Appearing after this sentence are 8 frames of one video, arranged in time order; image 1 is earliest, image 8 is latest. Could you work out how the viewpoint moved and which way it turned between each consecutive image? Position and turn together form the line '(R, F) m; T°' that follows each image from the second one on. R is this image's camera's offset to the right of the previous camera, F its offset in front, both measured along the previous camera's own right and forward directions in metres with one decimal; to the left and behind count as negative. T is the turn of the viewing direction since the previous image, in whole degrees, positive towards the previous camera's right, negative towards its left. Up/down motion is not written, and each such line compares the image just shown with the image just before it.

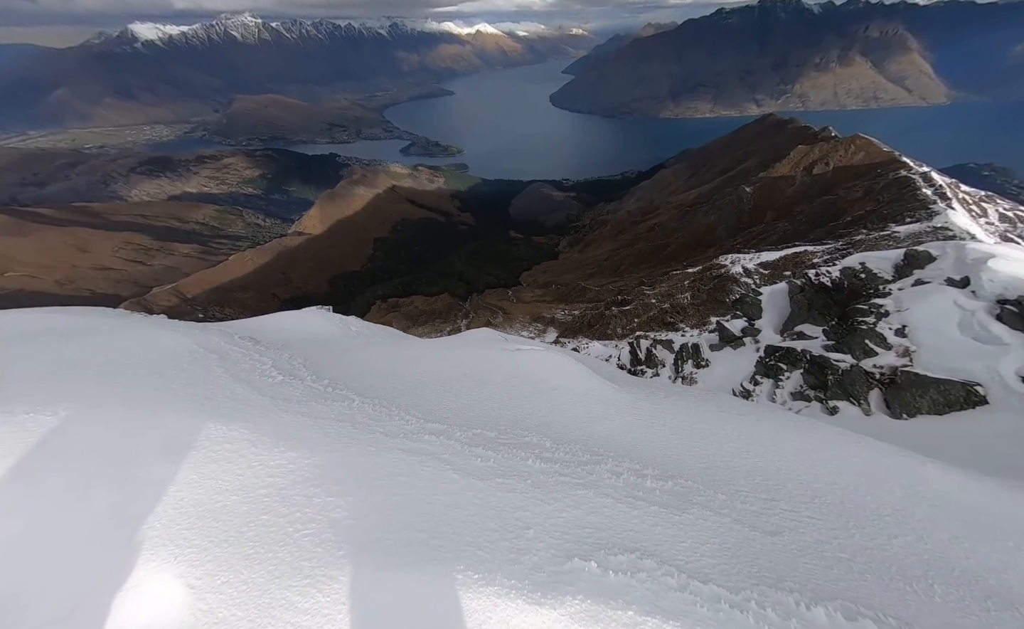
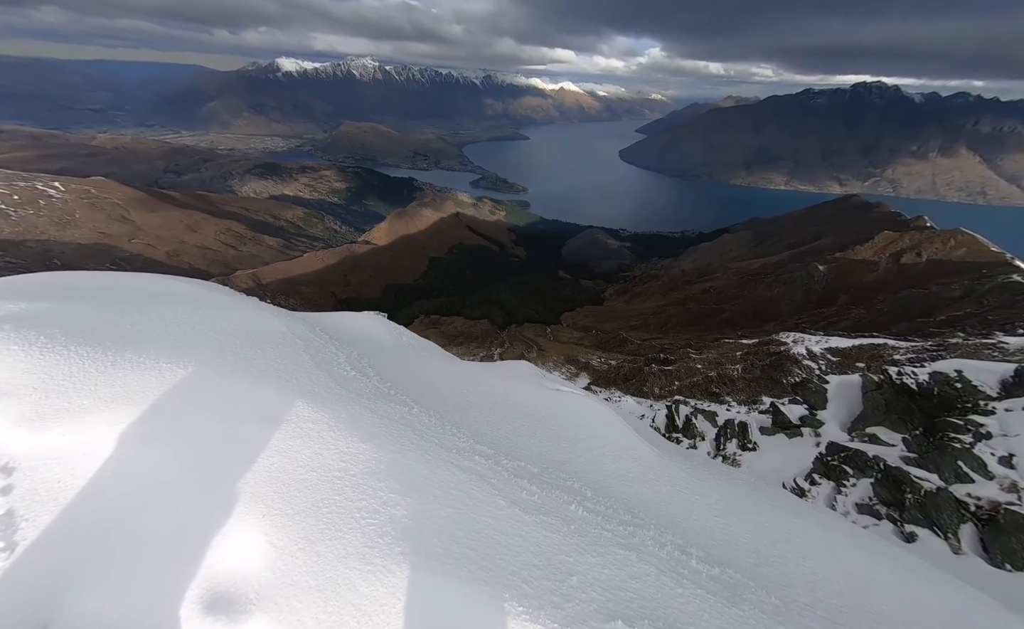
(-0.4, -0.3) m; -7°
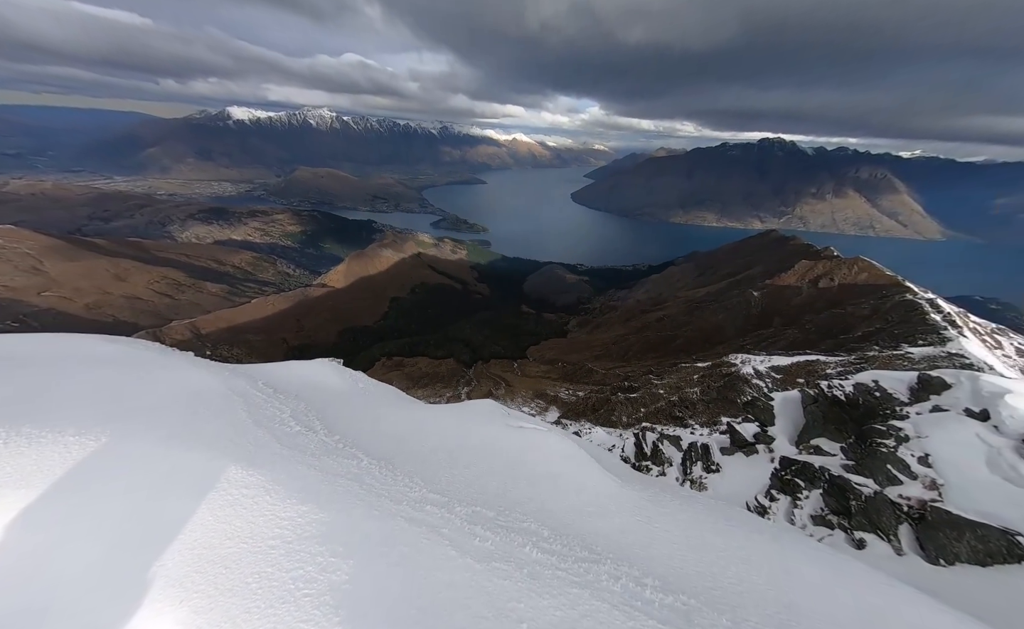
(+0.3, -0.3) m; +6°
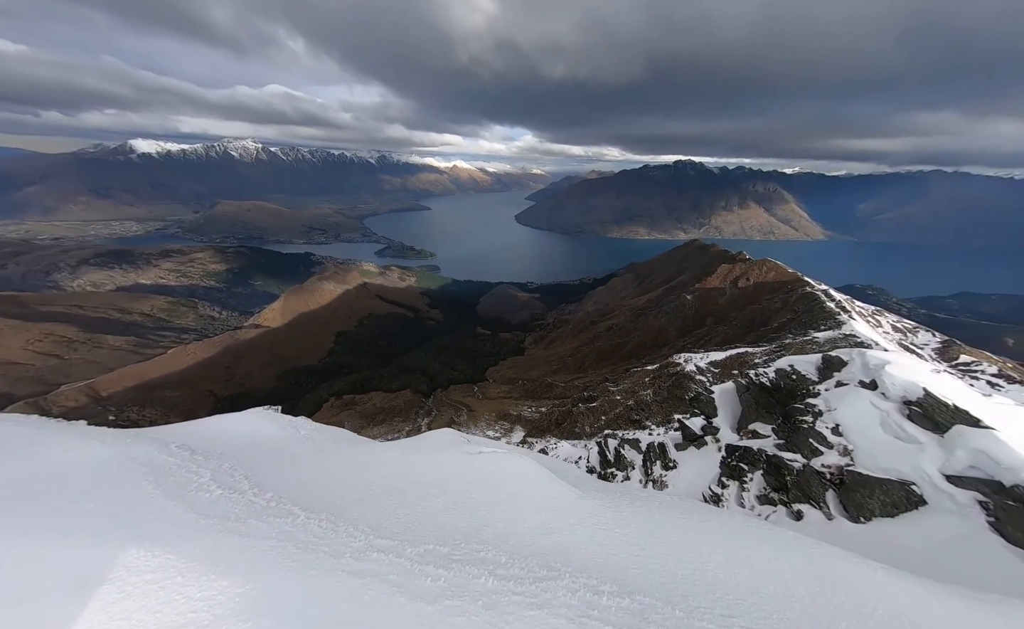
(+0.3, -0.1) m; +8°
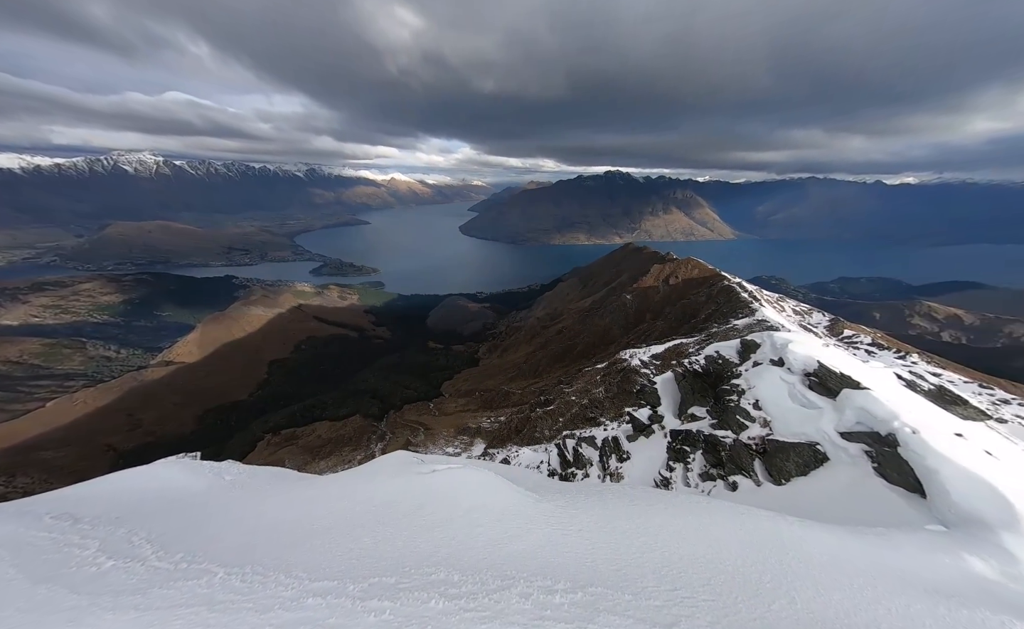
(+0.2, -0.2) m; +9°
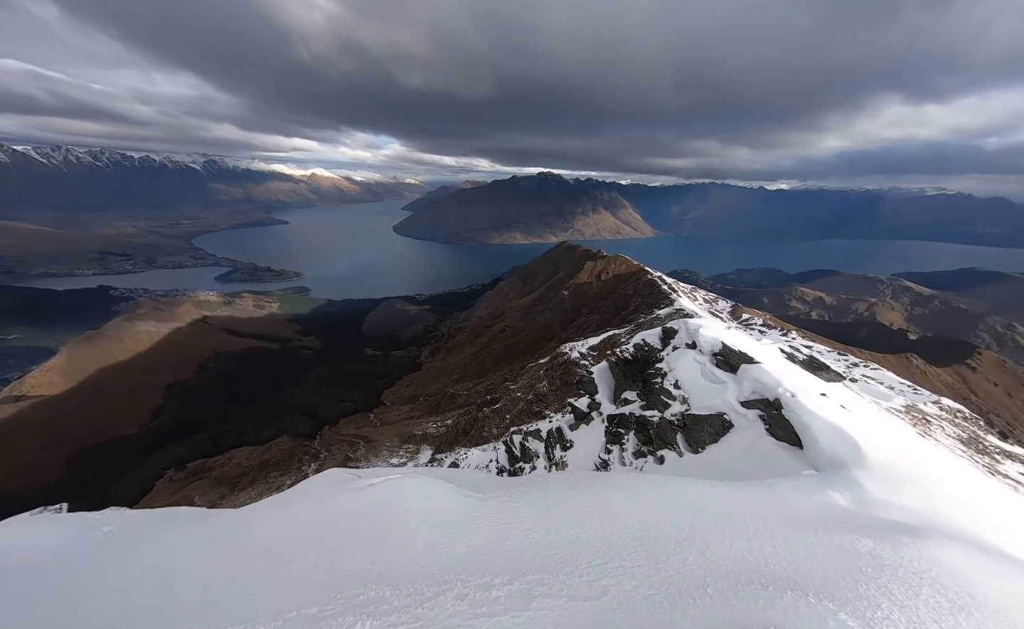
(+0.1, -0.4) m; +10°
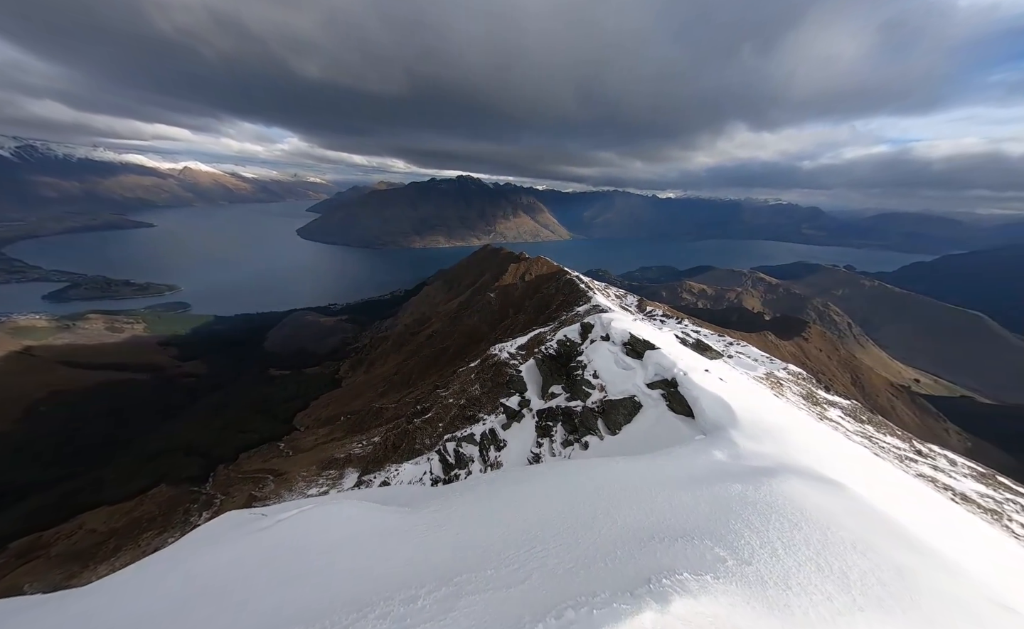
(+0.1, -0.6) m; +12°
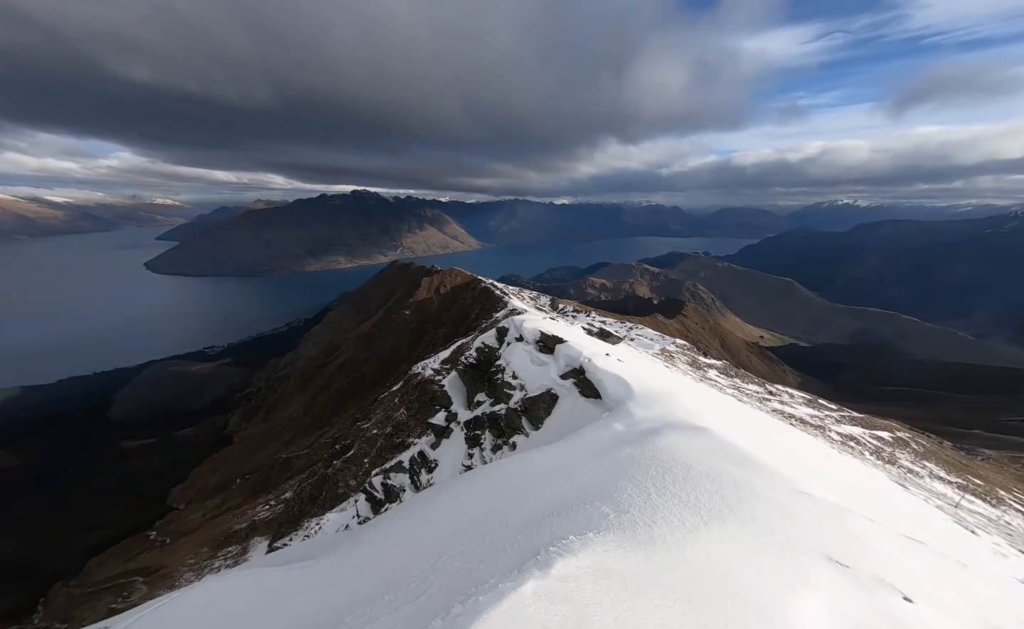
(+0.4, -0.4) m; +14°
